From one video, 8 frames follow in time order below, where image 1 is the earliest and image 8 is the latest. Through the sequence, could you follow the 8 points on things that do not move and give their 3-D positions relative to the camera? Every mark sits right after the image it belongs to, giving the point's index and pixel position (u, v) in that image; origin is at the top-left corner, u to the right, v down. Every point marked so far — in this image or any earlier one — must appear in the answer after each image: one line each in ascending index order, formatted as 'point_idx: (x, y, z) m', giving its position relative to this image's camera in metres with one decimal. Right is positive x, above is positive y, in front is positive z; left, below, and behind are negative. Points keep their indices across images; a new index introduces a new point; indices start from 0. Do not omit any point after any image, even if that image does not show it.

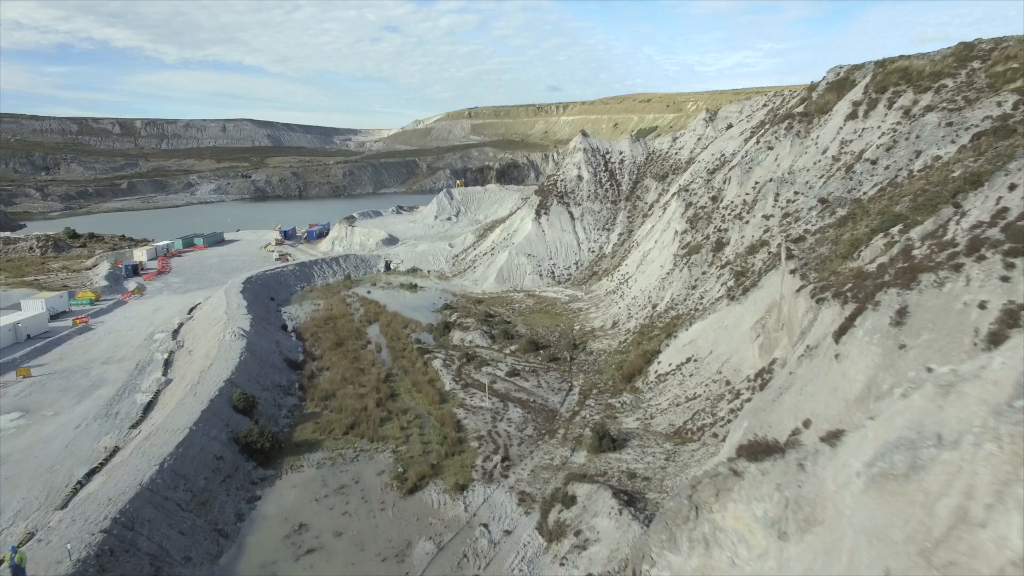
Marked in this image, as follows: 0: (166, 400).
0: (-7.5, -2.4, +13.6) m
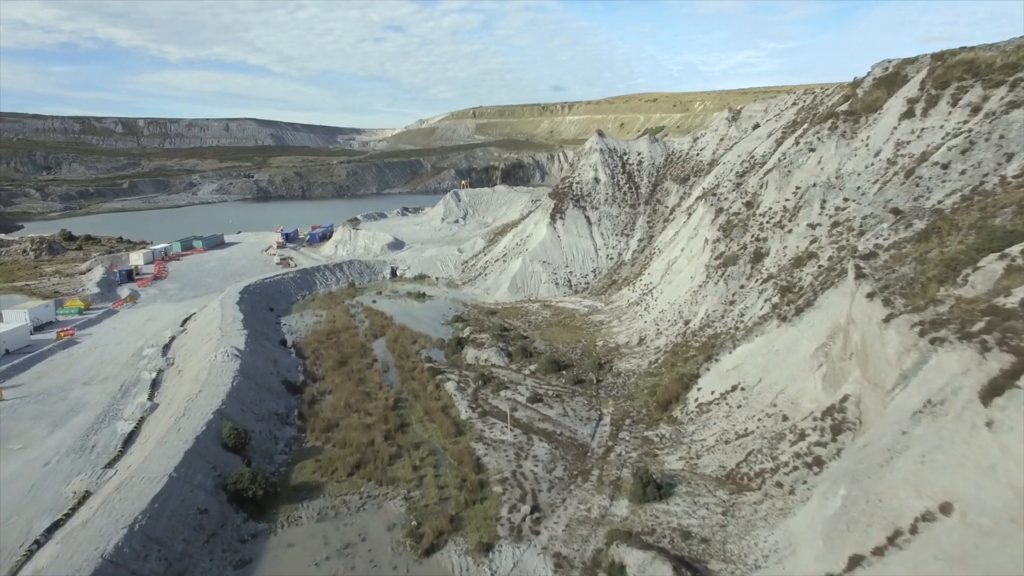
0: (-7.0, -2.8, +12.1) m
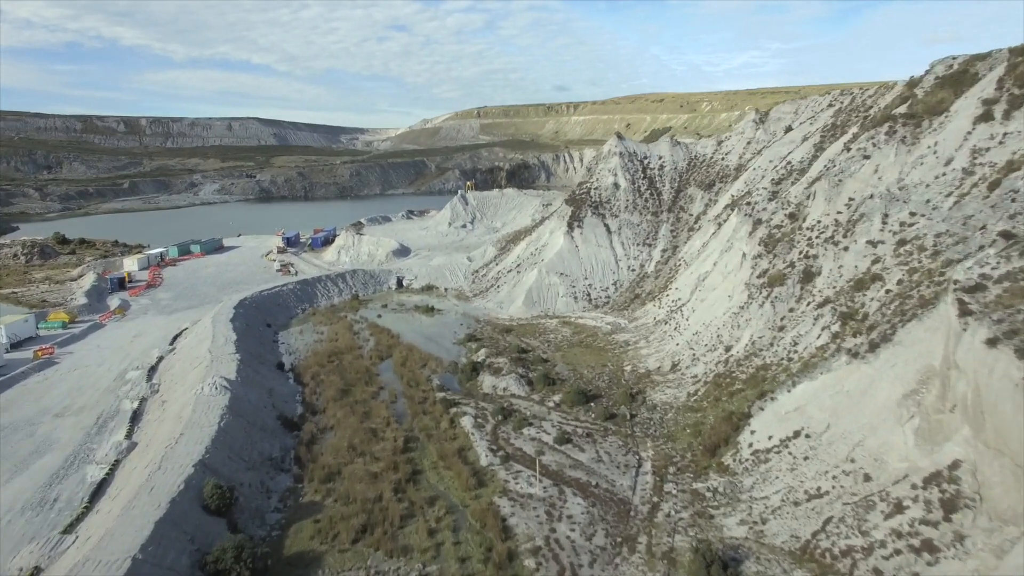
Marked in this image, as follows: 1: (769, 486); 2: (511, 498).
0: (-6.5, -3.3, +10.4) m
1: (+4.3, -3.3, +10.5) m
2: (0.0, -3.6, +10.7) m
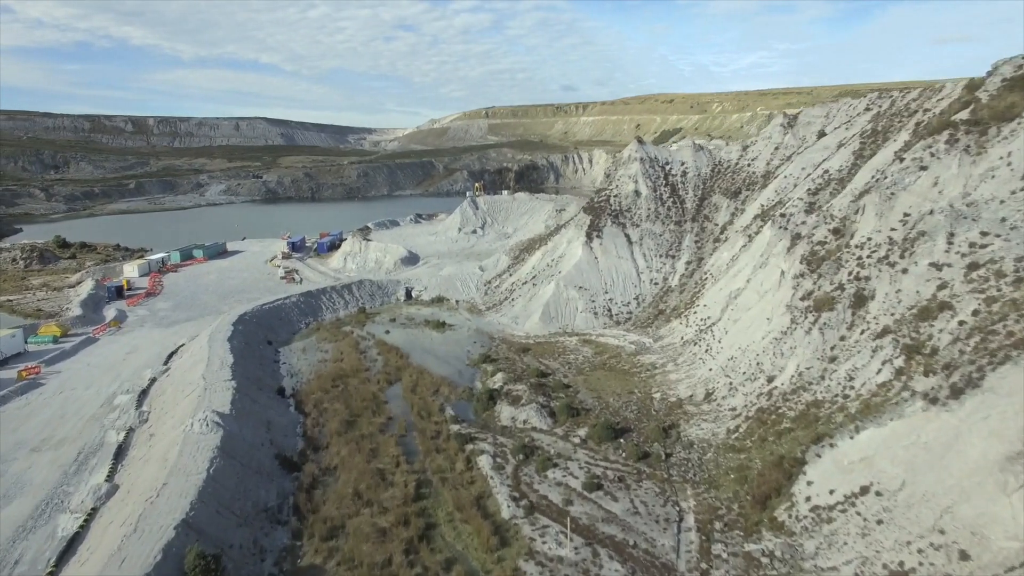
0: (-6.1, -3.8, +9.1) m
1: (+4.7, -3.9, +9.1) m
2: (+0.4, -4.1, +9.4) m
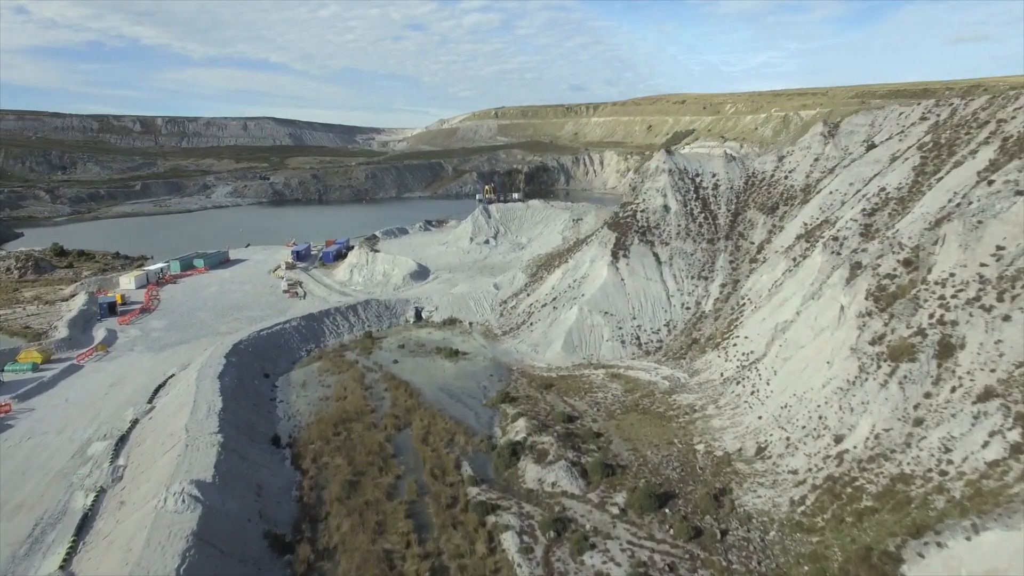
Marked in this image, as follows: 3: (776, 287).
0: (-5.6, -4.6, +7.3) m
1: (+5.2, -4.7, +7.2) m
2: (+0.8, -5.0, +7.5) m
3: (+8.1, +0.1, +19.3) m
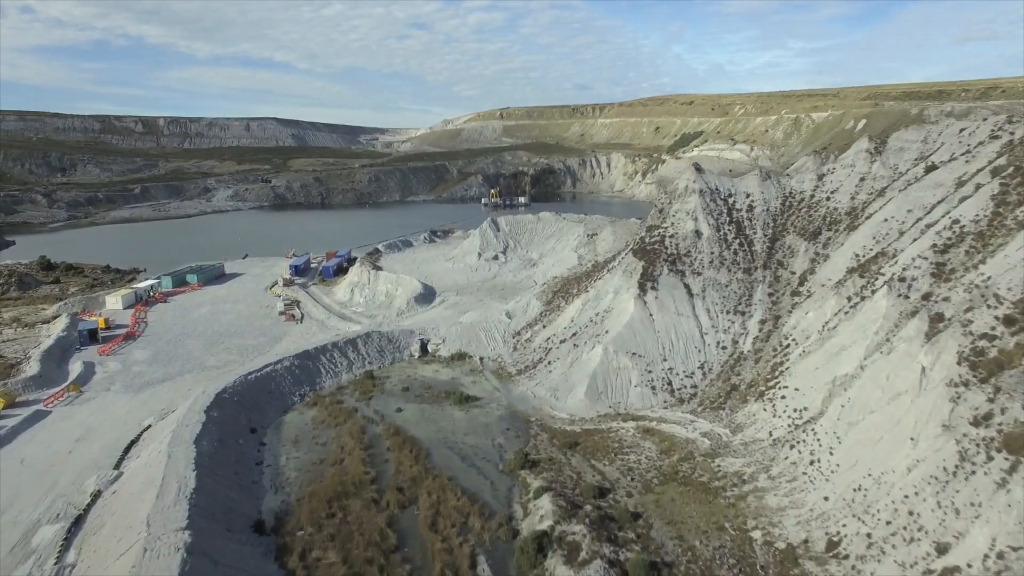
0: (-5.2, -5.7, +5.2) m
1: (+5.6, -5.9, +5.0) m
2: (+1.3, -6.1, +5.3) m
3: (+8.6, -1.0, +17.1) m
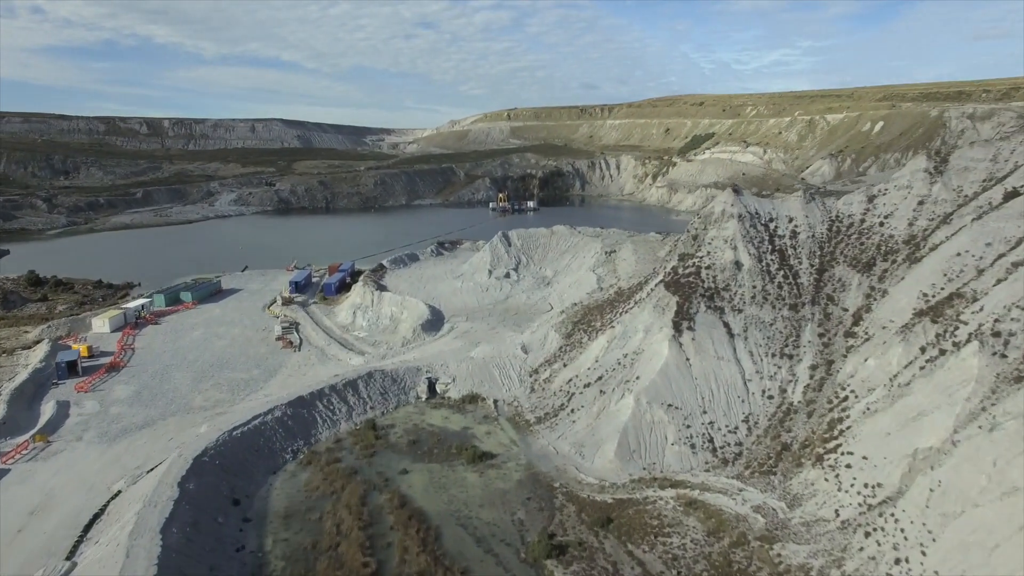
0: (-4.9, -6.8, +3.1) m
1: (+6.0, -7.0, +2.7) m
2: (+1.6, -7.3, +3.1) m
3: (+9.1, -2.2, +14.9) m
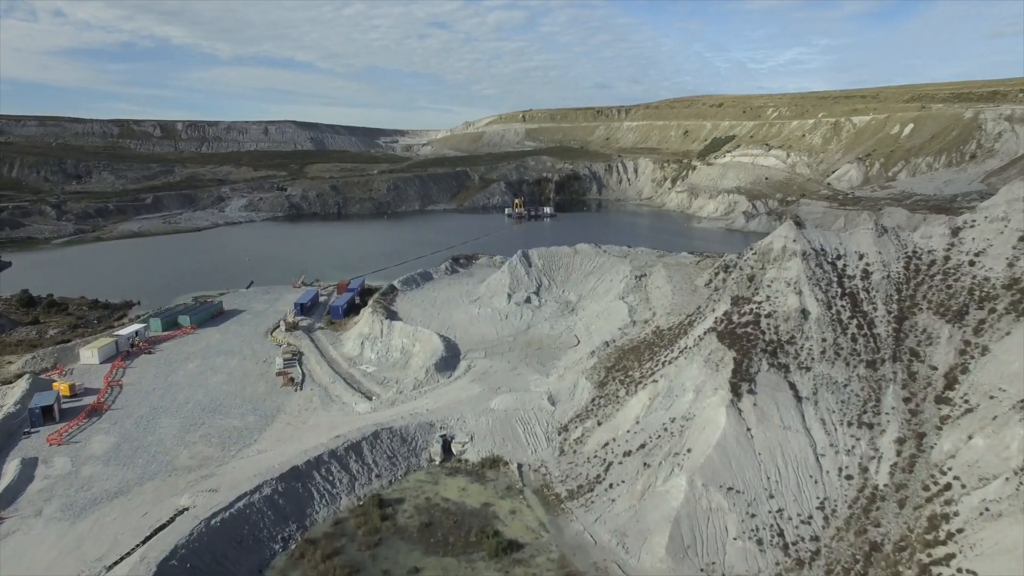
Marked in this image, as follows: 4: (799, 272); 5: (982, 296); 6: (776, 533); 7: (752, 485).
0: (-4.5, -8.2, +0.5) m
1: (+6.3, -8.4, 0.0) m
2: (+2.0, -8.6, +0.4) m
3: (+9.7, -3.6, +12.0) m
4: (+7.9, +0.5, +17.5) m
5: (+12.1, -0.2, +16.0) m
6: (+5.7, -5.3, +13.5) m
7: (+5.4, -4.4, +14.2) m
